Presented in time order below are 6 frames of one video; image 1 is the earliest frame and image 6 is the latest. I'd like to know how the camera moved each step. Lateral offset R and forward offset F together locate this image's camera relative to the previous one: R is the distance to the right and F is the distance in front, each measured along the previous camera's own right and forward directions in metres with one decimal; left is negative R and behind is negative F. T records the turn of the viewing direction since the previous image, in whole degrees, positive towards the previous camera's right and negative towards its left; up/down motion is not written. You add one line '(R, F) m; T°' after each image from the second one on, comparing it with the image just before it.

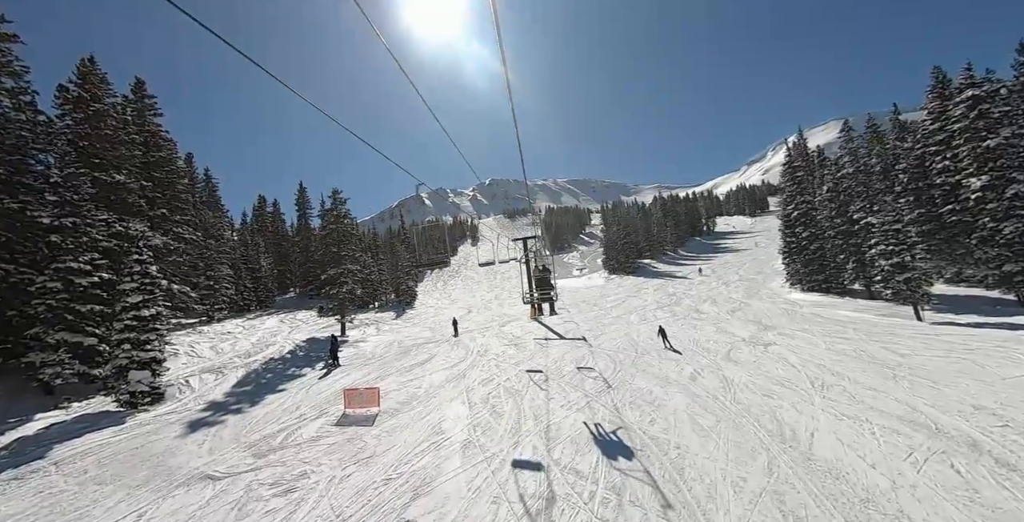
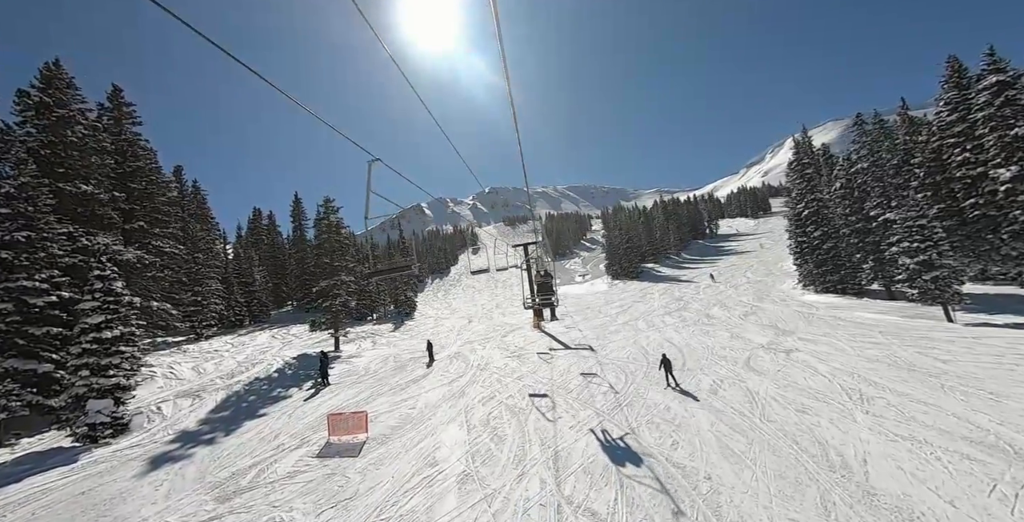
(+0.1, +1.2) m; 0°
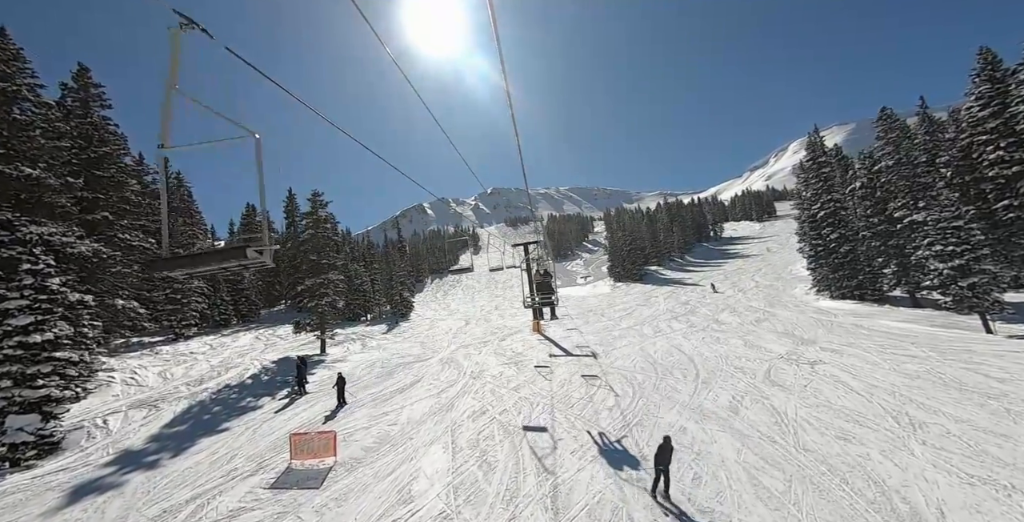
(+0.2, +1.6) m; 0°
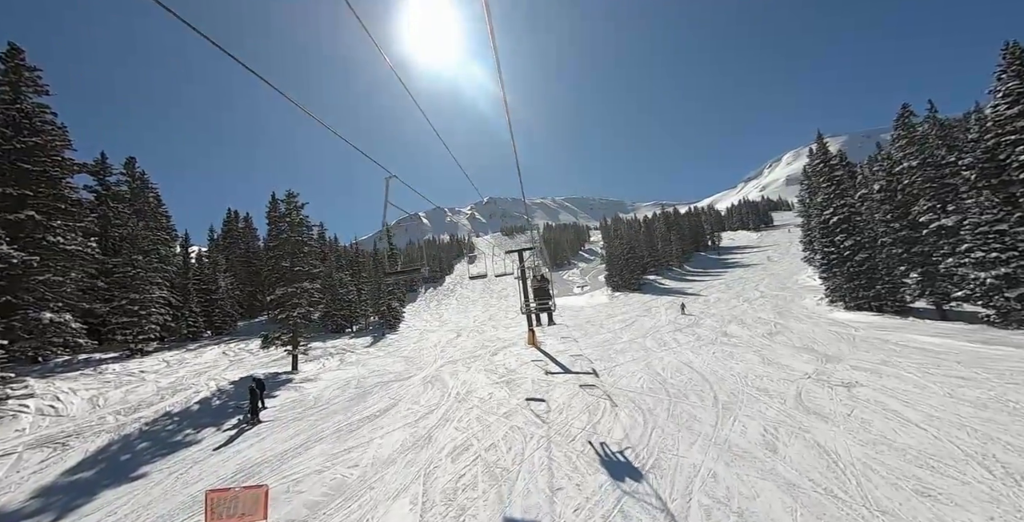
(+0.2, +2.1) m; +1°
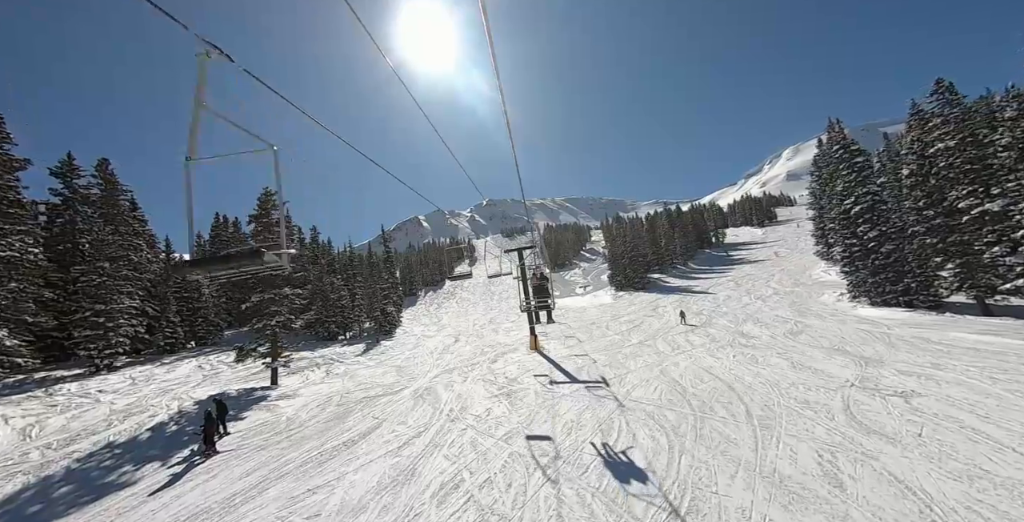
(+0.2, +1.9) m; 0°
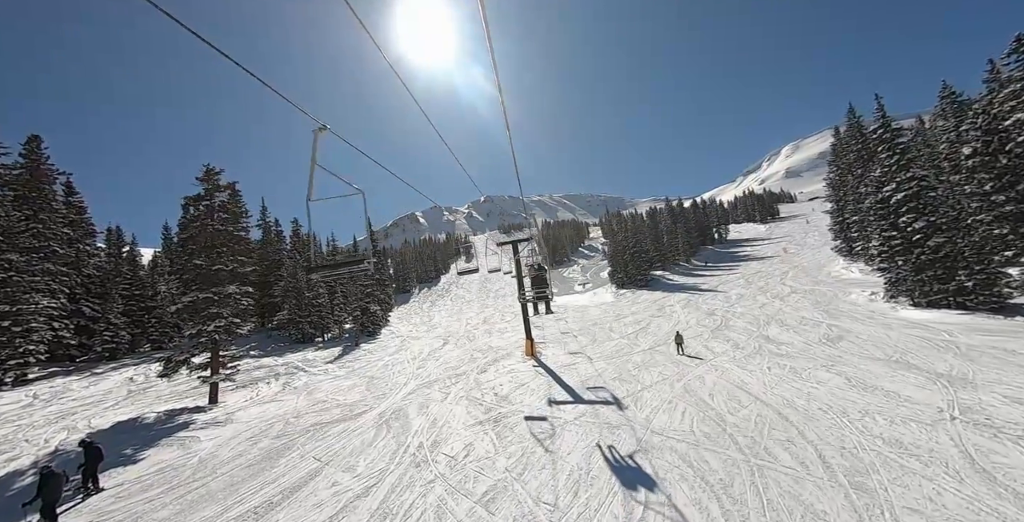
(+0.4, +3.6) m; 0°
